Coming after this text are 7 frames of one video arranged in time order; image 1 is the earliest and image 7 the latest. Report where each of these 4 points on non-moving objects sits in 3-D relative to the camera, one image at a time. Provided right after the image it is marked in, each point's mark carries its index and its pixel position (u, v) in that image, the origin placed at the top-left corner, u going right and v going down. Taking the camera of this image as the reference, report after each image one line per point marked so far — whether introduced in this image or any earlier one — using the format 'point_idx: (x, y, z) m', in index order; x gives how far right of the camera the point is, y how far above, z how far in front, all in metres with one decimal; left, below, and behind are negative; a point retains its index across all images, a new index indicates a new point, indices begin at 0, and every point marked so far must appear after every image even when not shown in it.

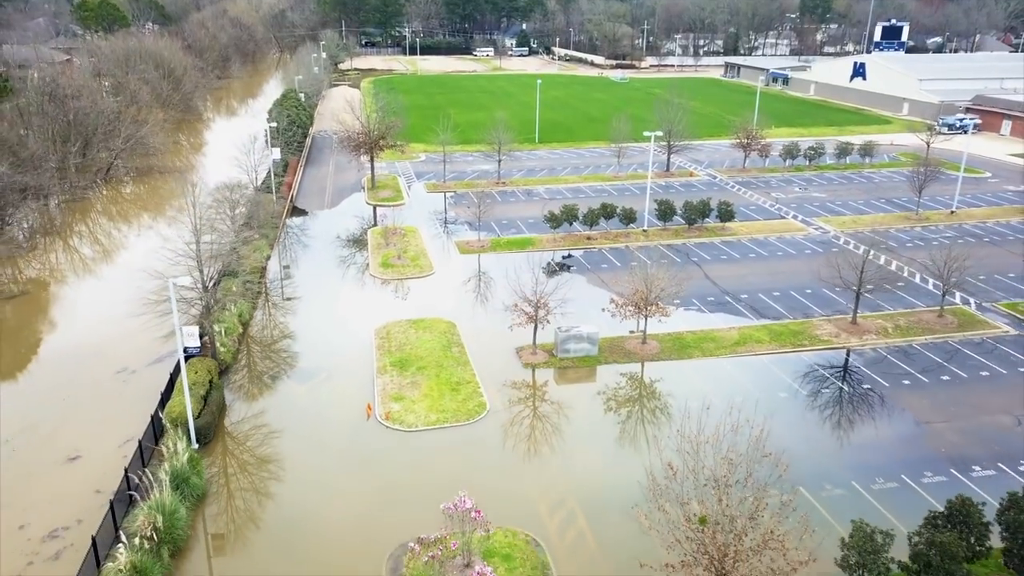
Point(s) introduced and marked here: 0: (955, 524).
0: (+7.3, -3.8, +12.8) m
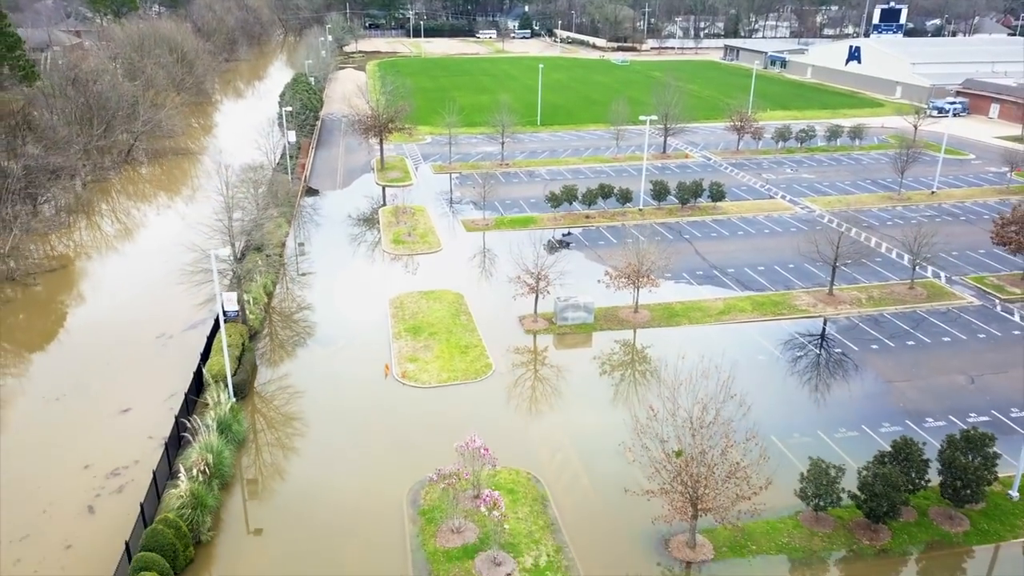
0: (+7.4, -3.2, +14.8) m
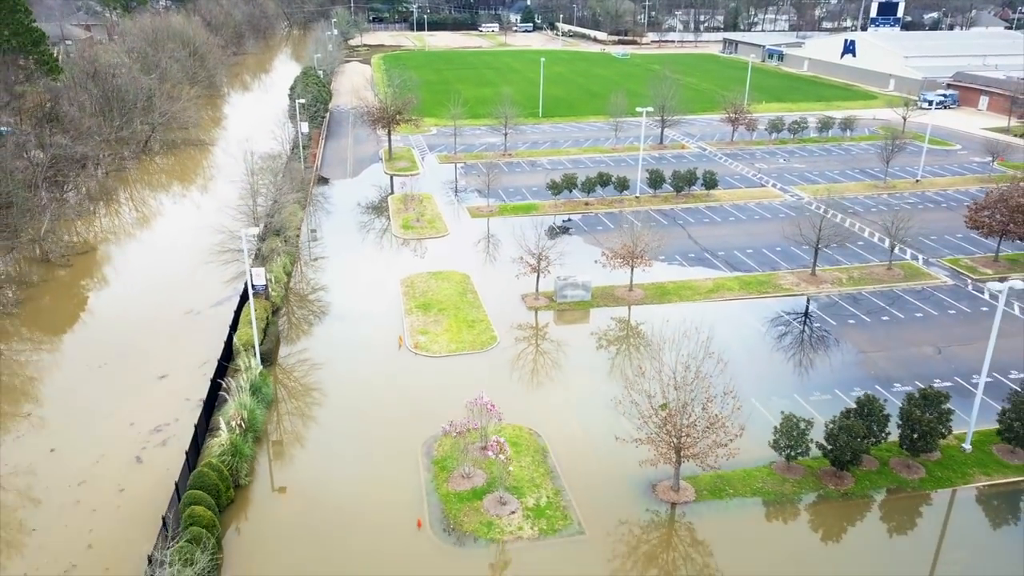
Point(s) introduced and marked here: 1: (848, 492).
0: (+7.5, -2.7, +16.5) m
1: (+7.0, -4.2, +16.4) m
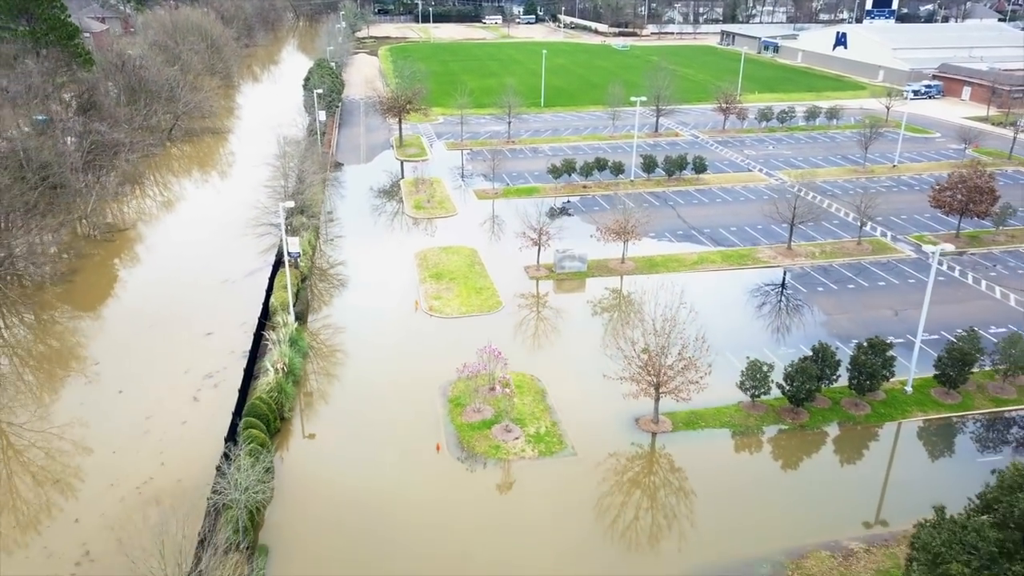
0: (+7.6, -1.8, +19.2) m
1: (+7.1, -3.3, +19.1) m
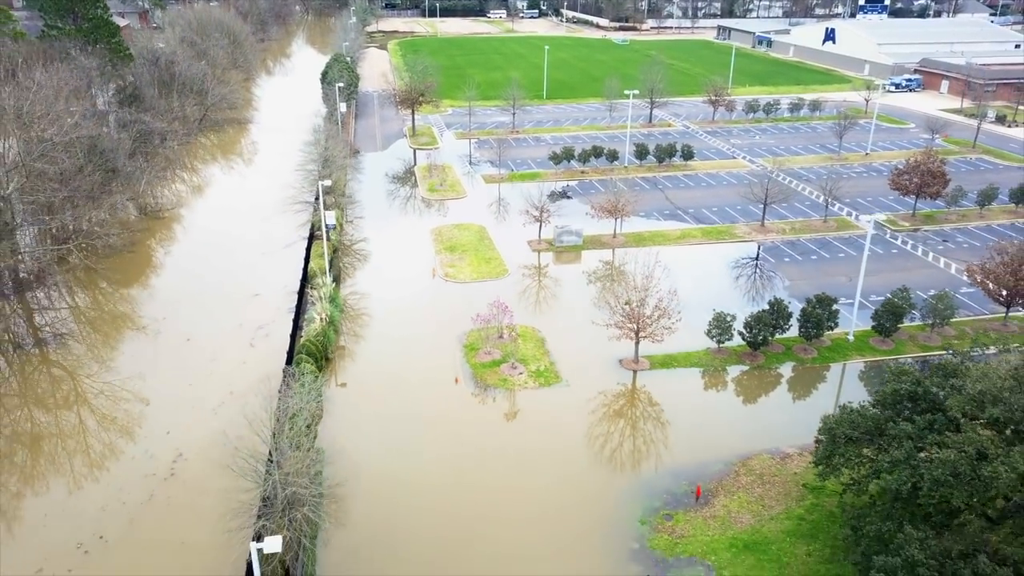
0: (+7.7, -0.7, +23.0) m
1: (+7.3, -2.3, +22.9) m
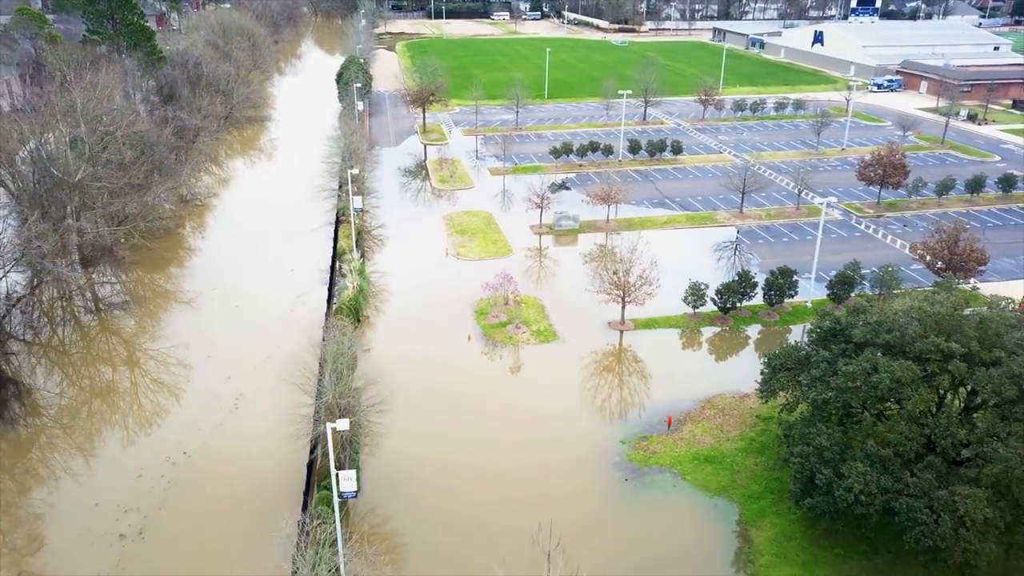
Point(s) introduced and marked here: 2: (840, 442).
0: (+7.9, +0.2, +26.6) m
1: (+7.4, -1.3, +26.5) m
2: (+6.4, -3.0, +15.2) m
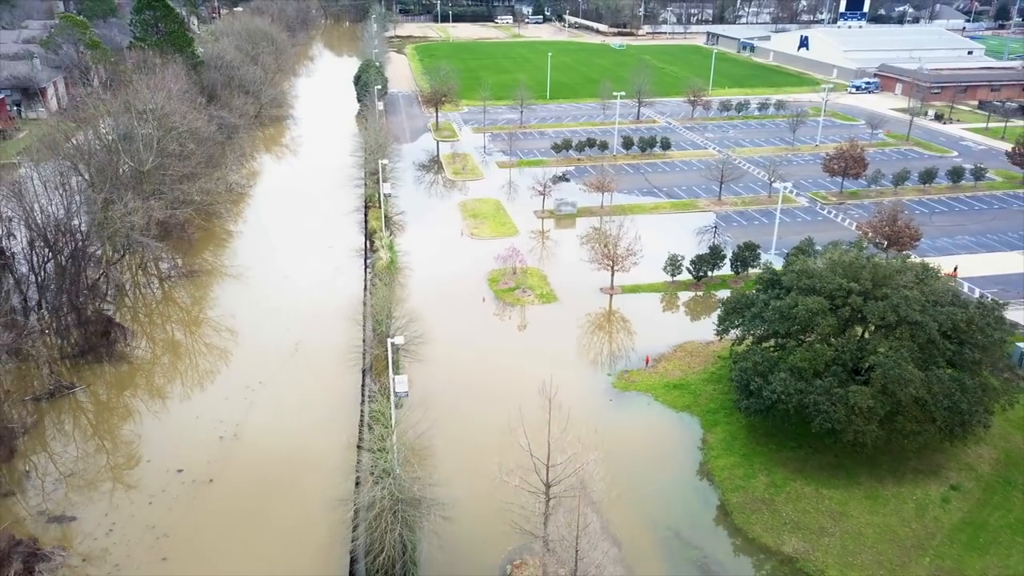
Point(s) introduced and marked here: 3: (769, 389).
0: (+8.1, +1.4, +31.6) m
1: (+7.7, -0.2, +31.5) m
2: (+6.7, -1.8, +20.1) m
3: (+6.4, -2.5, +19.5) m
